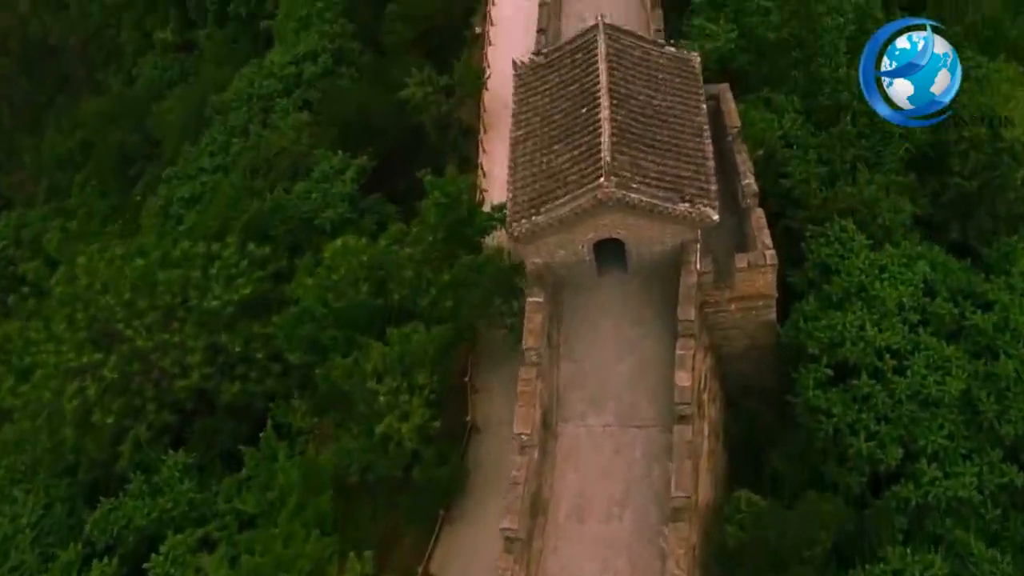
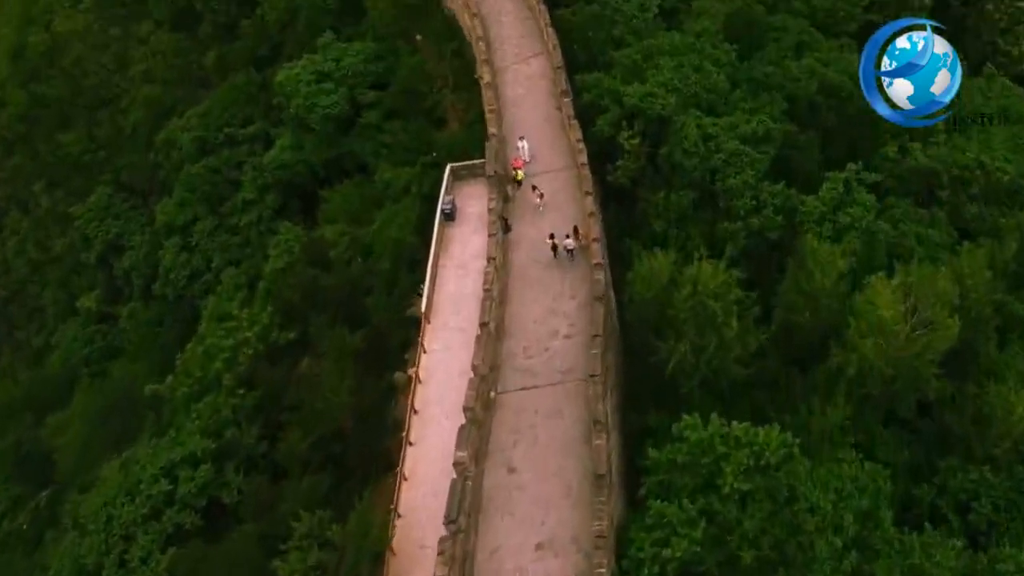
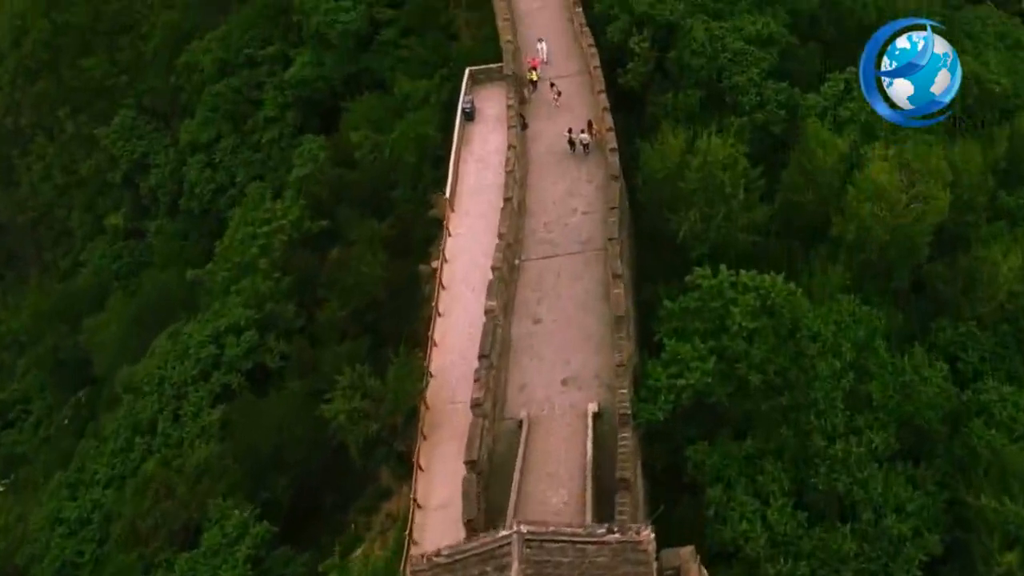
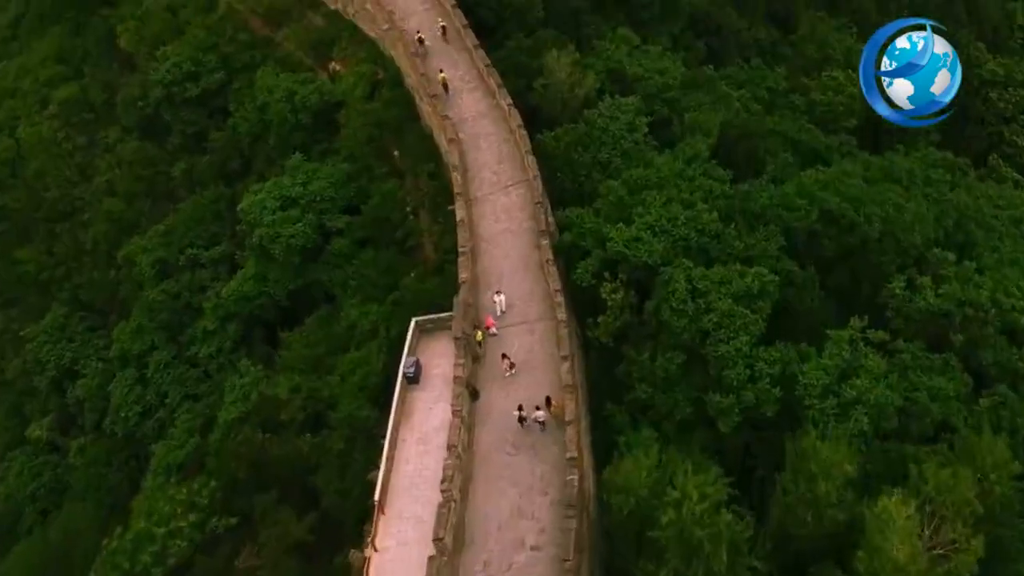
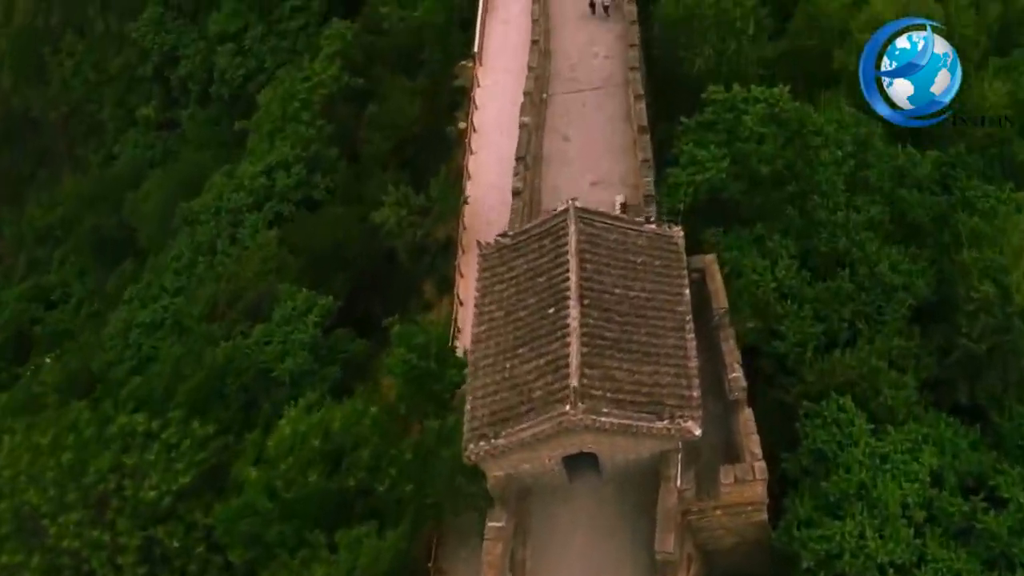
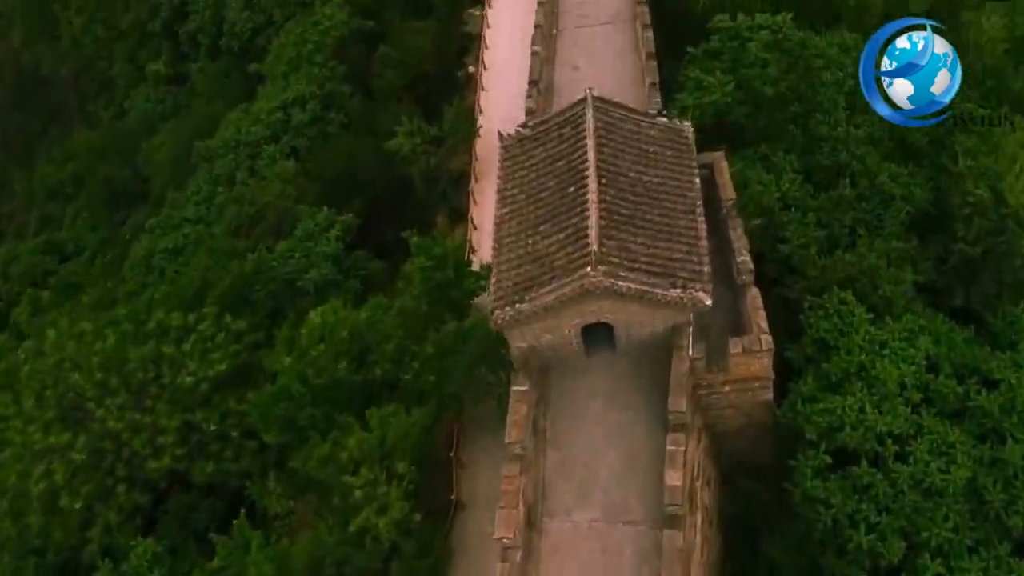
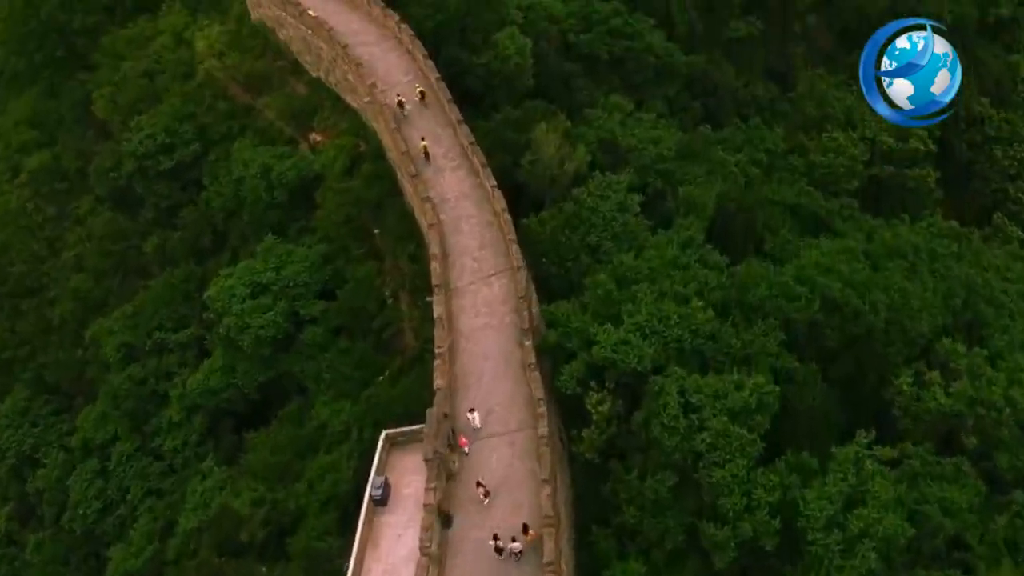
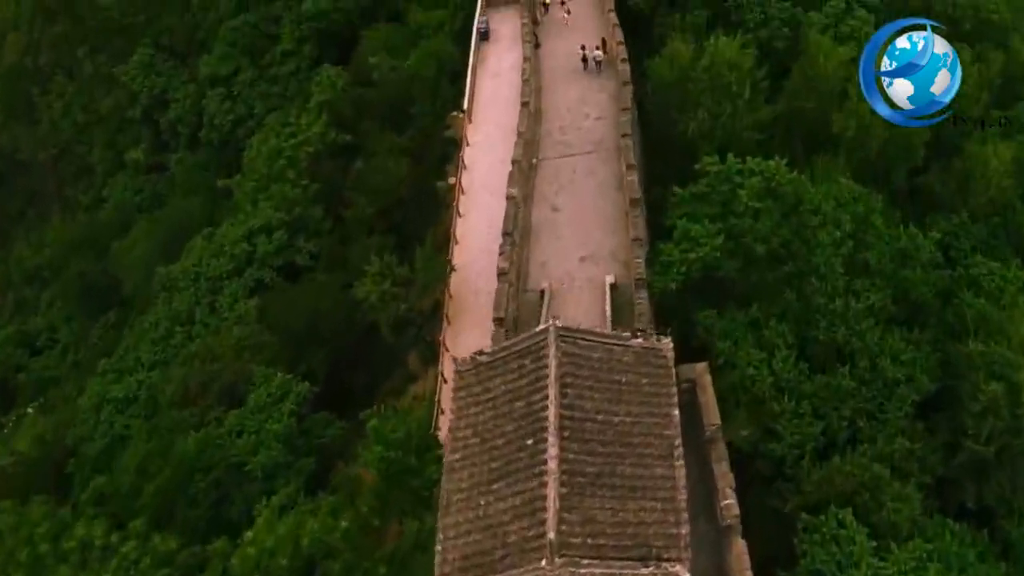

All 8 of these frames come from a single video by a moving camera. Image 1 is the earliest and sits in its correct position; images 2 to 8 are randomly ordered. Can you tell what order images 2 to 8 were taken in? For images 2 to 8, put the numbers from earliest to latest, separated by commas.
6, 5, 8, 3, 2, 4, 7
